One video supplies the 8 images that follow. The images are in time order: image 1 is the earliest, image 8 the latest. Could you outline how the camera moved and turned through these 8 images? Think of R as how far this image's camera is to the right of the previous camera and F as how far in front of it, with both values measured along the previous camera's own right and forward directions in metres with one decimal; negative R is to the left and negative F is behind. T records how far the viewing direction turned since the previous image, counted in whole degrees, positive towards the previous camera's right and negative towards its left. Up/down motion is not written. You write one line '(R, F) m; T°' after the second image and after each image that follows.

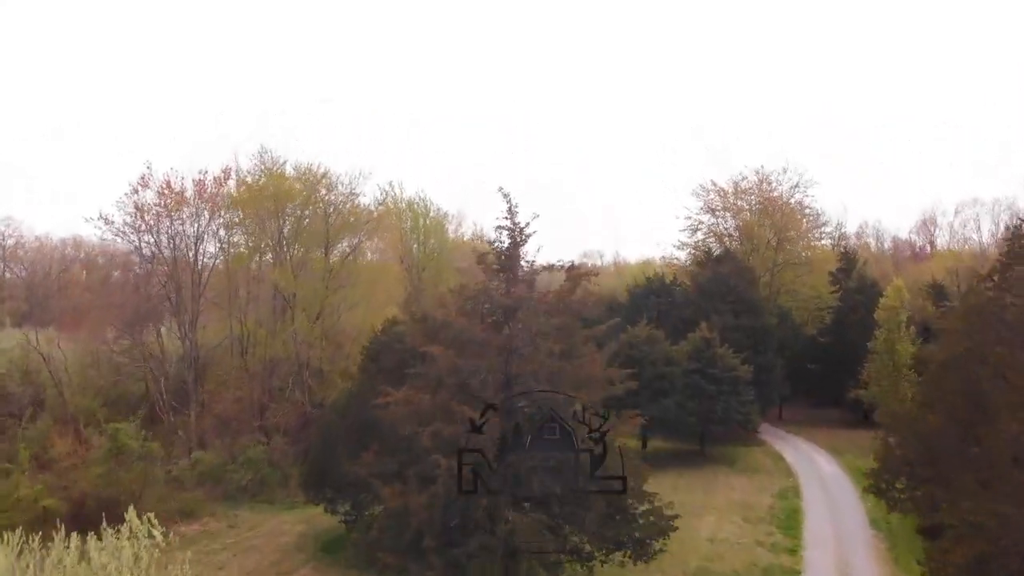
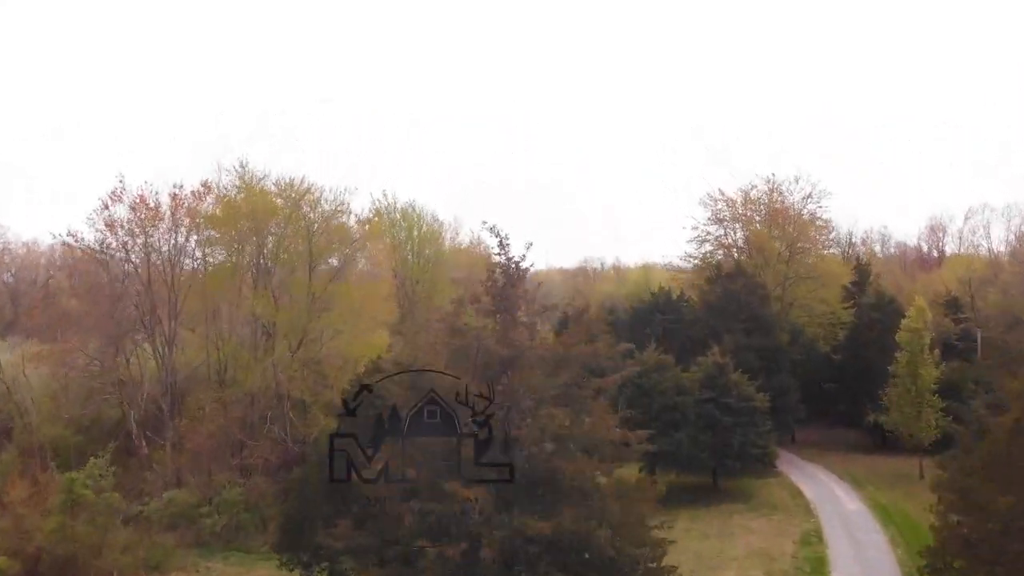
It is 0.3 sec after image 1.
(0.0, +1.9) m; 0°
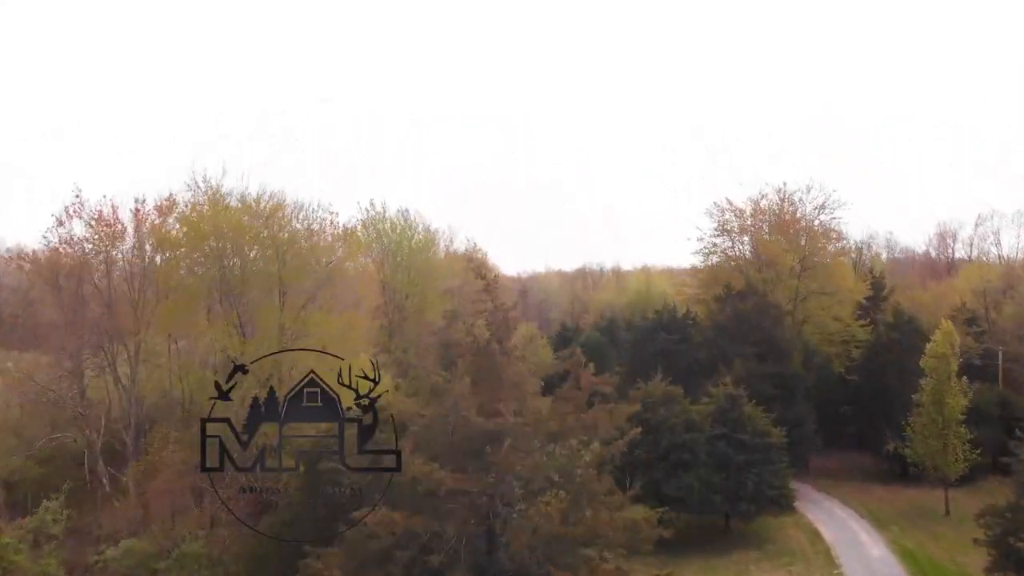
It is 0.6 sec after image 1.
(+0.2, +2.2) m; 0°
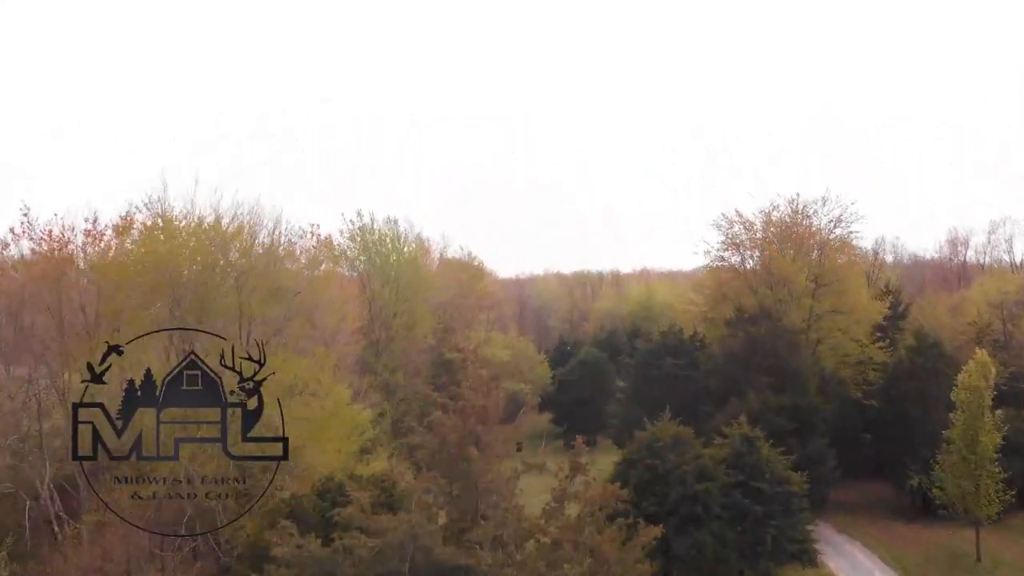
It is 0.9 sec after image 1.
(+0.2, +2.3) m; 0°
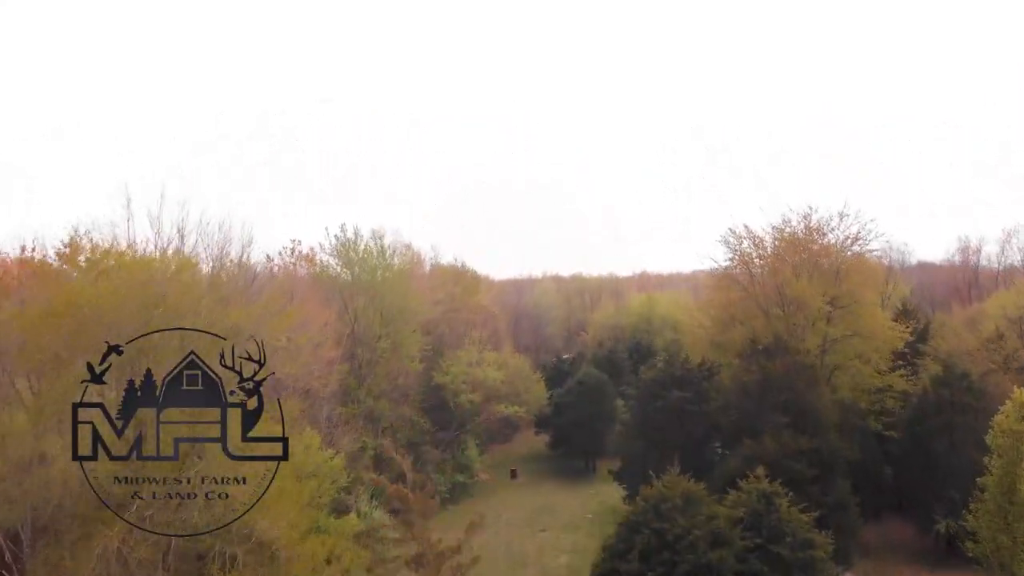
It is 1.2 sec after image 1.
(+0.3, +2.4) m; 0°
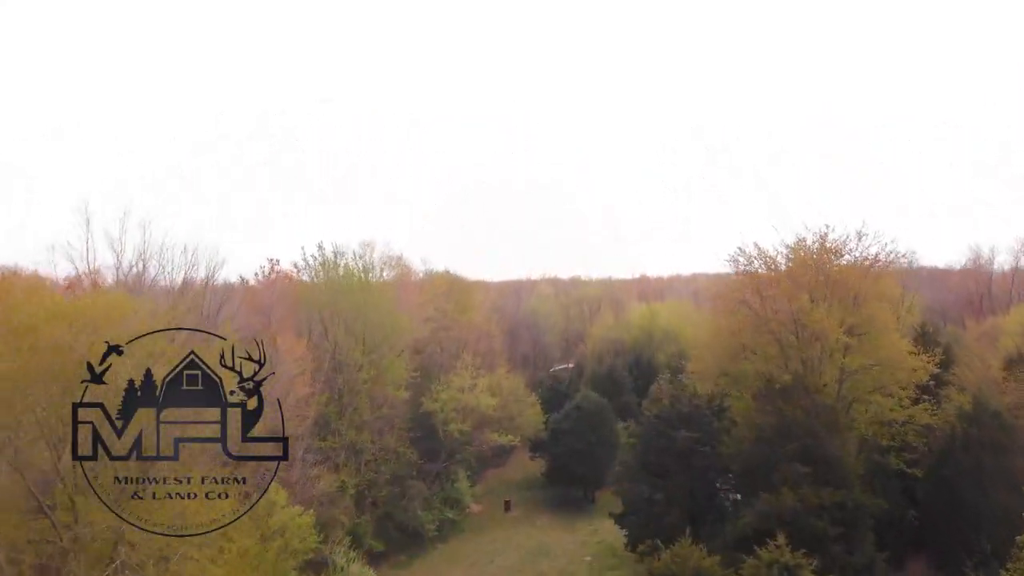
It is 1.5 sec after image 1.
(+0.3, +2.4) m; 0°
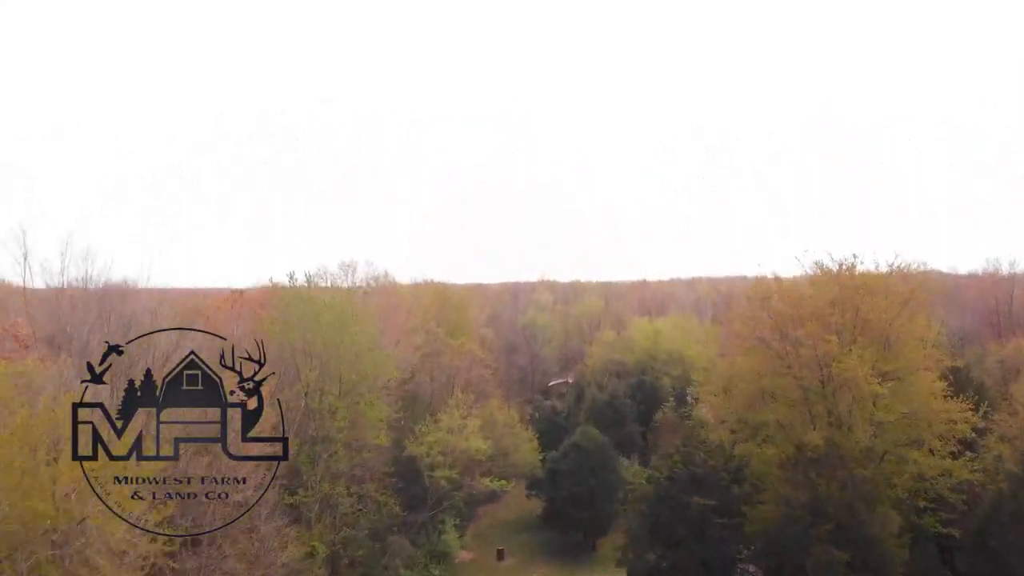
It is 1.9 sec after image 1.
(+0.3, +3.1) m; 0°
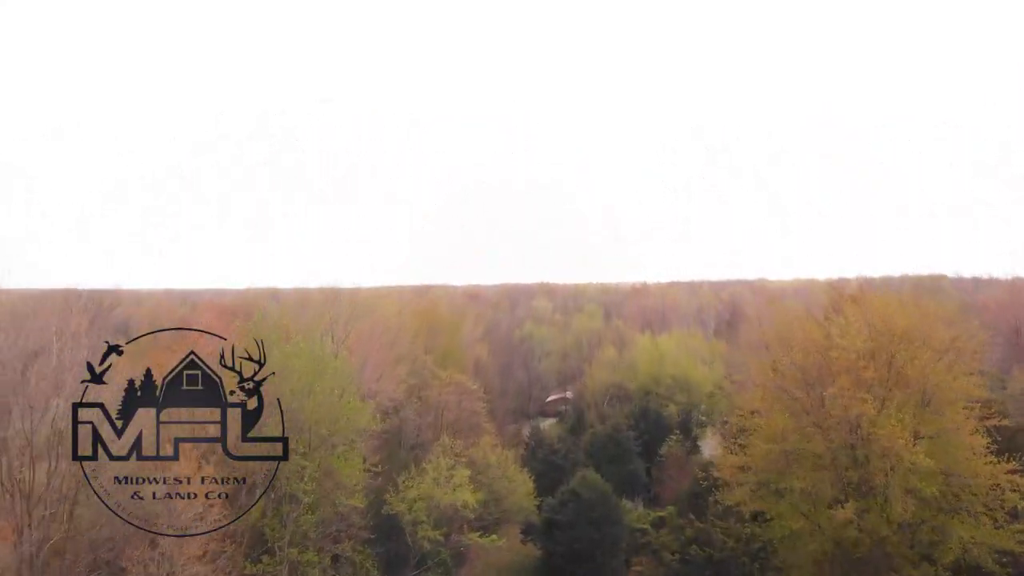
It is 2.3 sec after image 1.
(+0.3, +3.1) m; 0°
